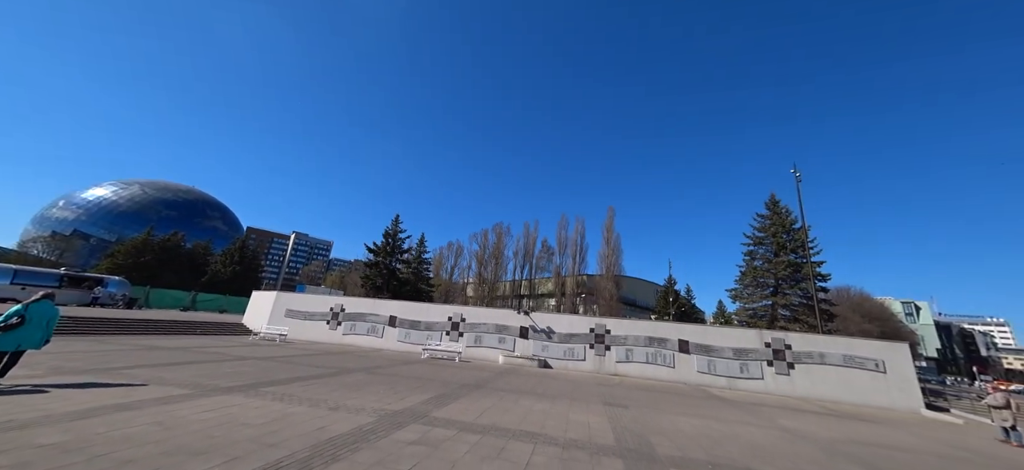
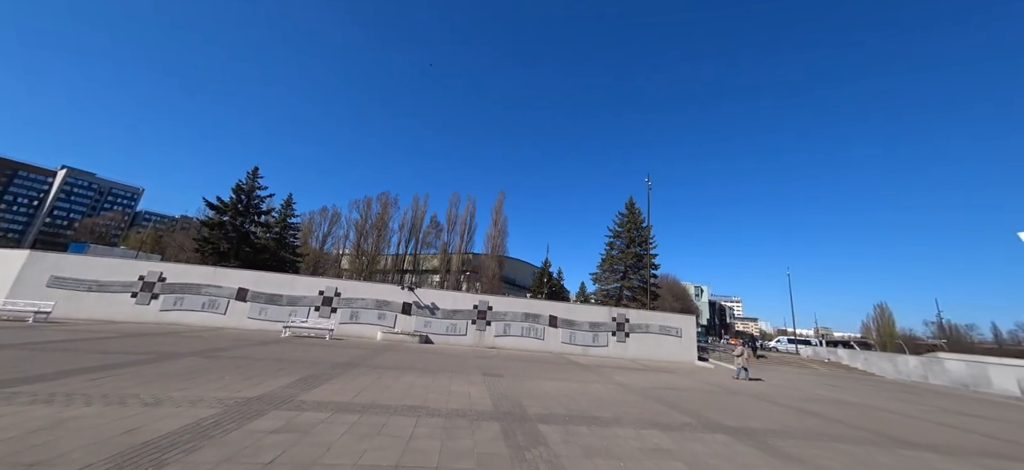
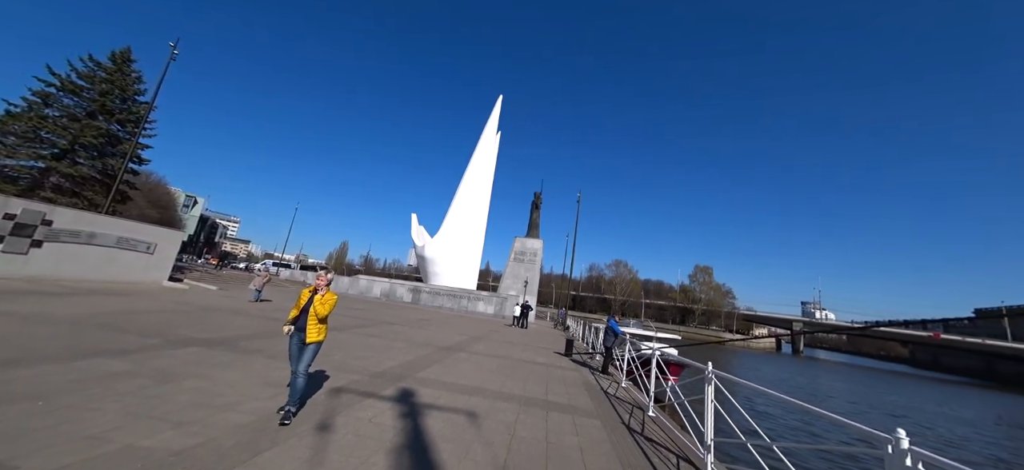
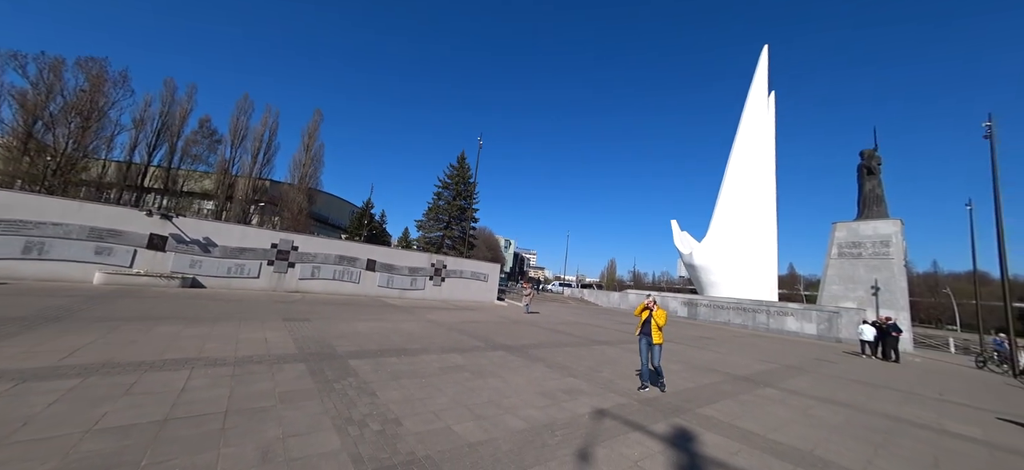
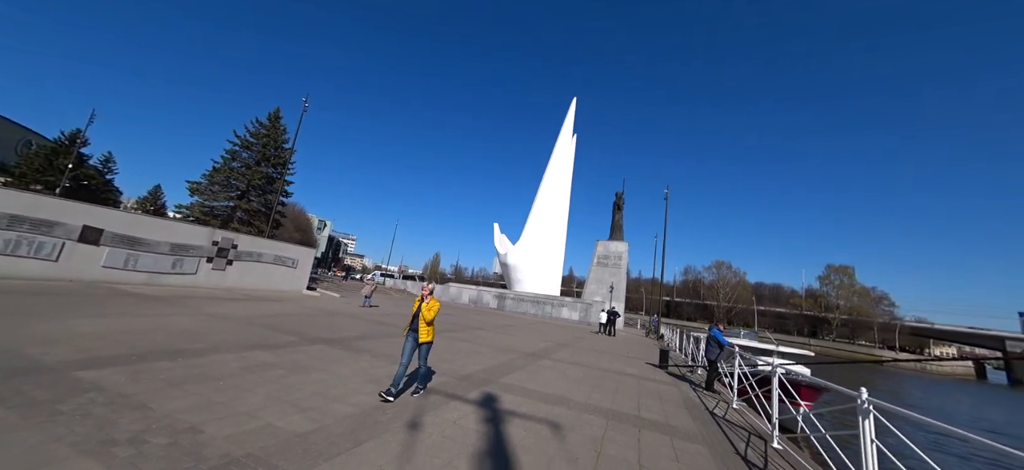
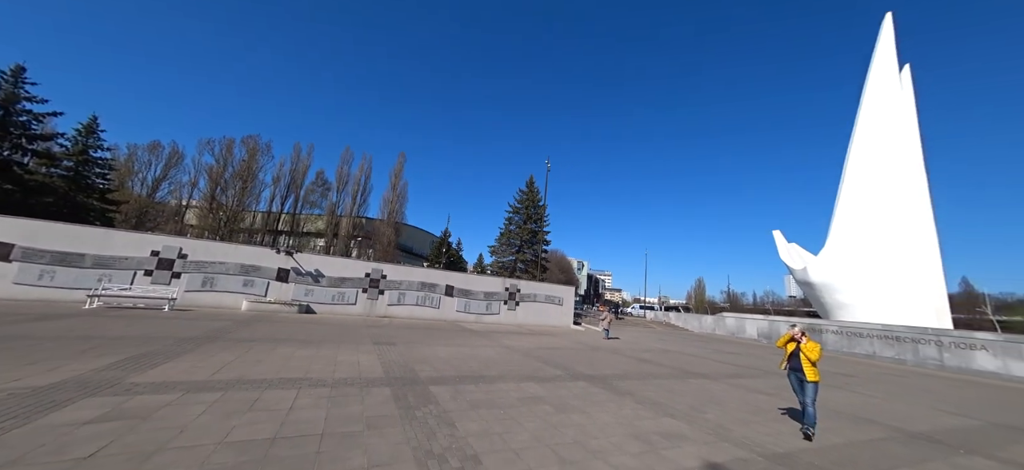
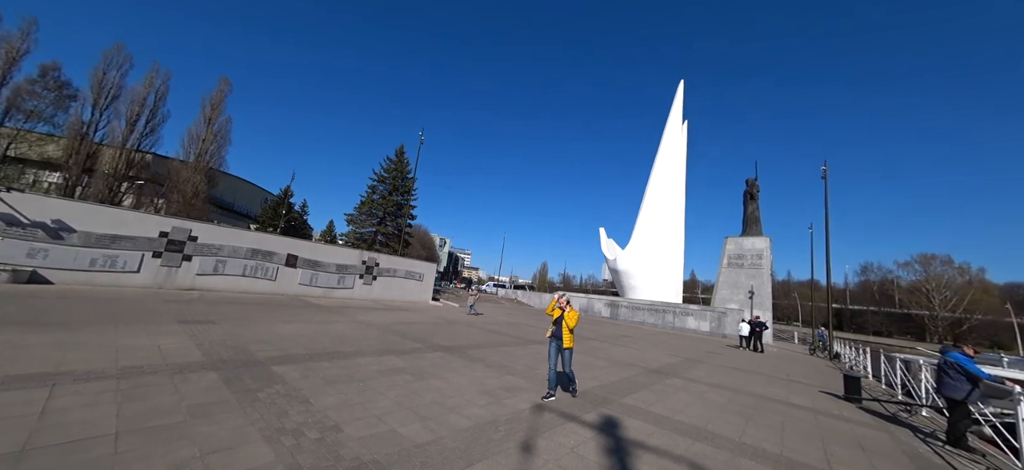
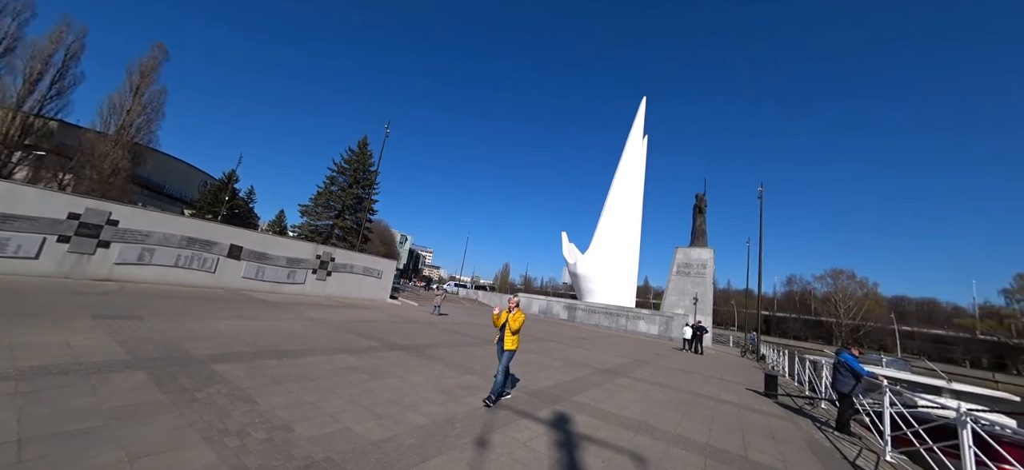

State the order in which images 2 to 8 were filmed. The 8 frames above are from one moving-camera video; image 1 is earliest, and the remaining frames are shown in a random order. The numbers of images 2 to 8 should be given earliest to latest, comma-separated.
2, 6, 4, 7, 8, 5, 3
